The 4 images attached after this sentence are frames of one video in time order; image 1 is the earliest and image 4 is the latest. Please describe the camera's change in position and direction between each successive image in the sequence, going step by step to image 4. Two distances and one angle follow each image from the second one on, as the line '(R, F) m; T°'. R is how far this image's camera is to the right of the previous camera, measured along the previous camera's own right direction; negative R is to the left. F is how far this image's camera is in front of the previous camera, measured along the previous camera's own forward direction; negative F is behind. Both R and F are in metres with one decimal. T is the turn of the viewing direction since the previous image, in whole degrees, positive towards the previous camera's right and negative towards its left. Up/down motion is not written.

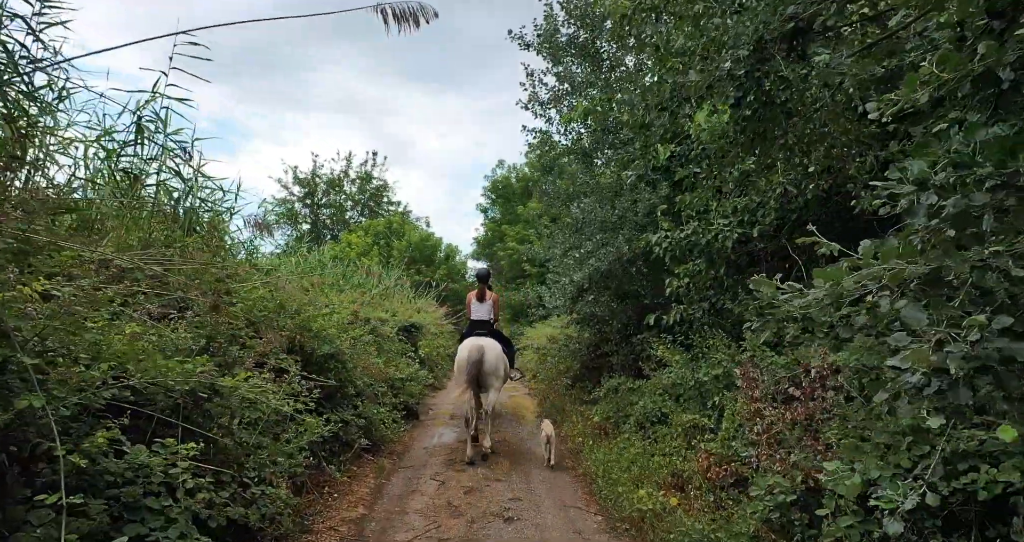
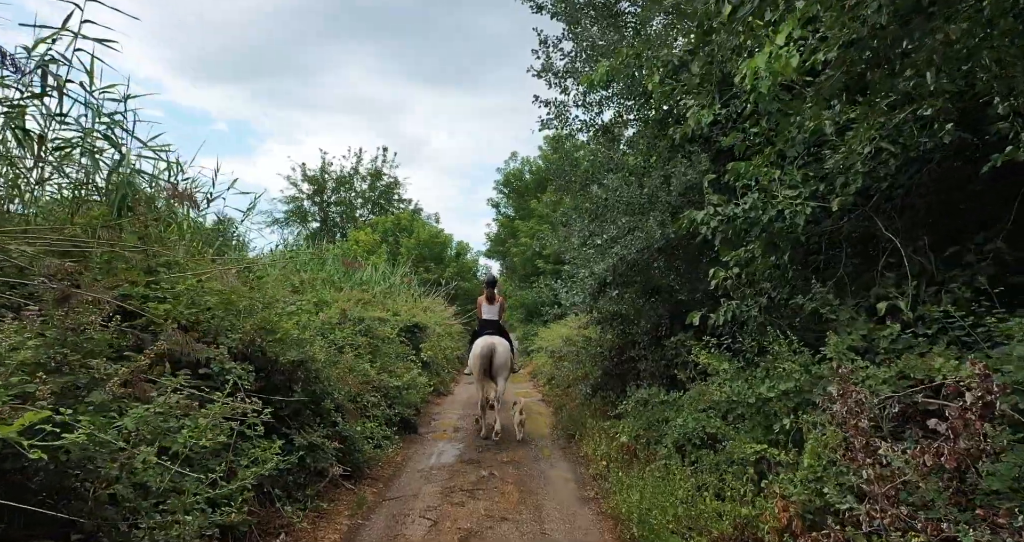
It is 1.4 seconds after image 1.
(0.0, +1.4) m; -1°
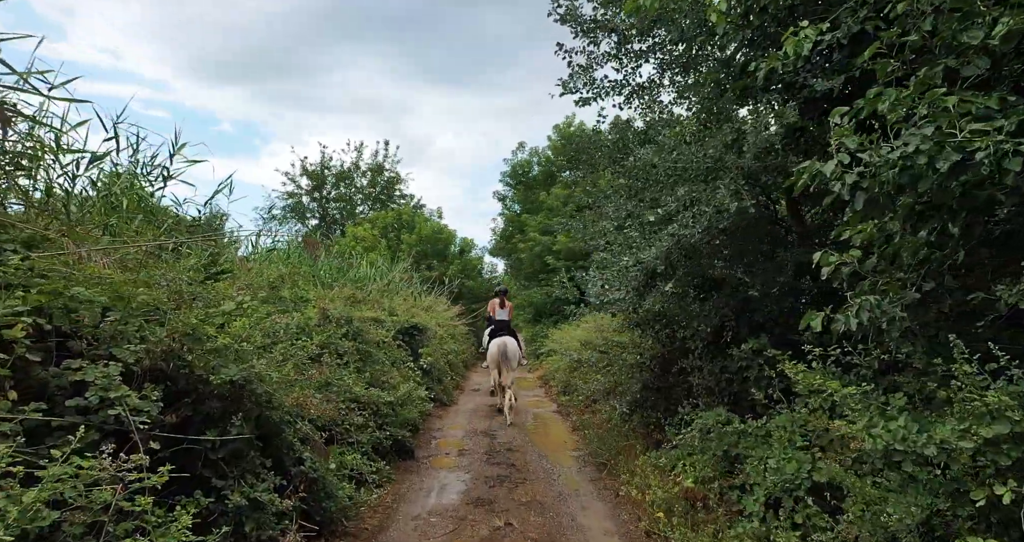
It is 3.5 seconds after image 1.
(-0.2, +1.8) m; 0°
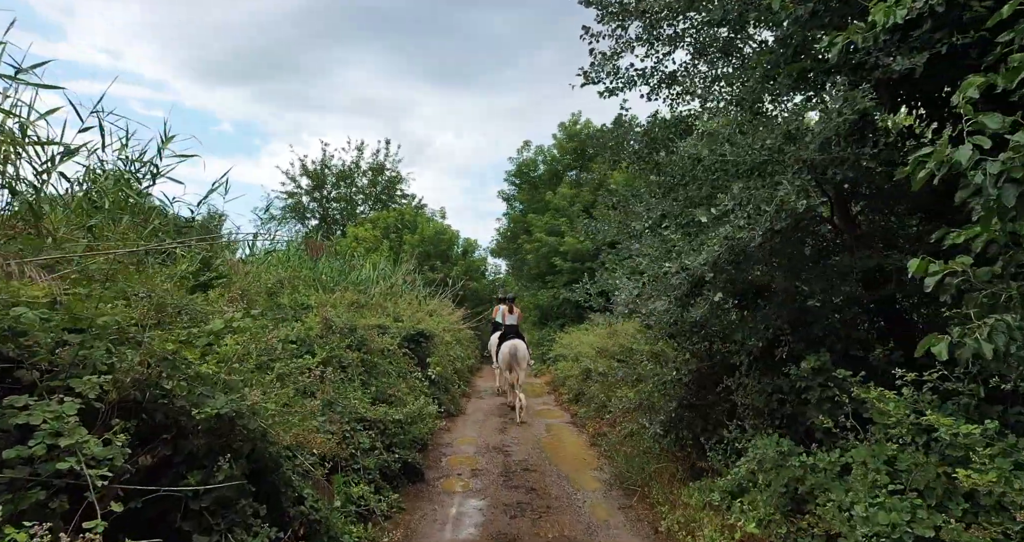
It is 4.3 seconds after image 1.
(-0.2, +0.7) m; 0°
